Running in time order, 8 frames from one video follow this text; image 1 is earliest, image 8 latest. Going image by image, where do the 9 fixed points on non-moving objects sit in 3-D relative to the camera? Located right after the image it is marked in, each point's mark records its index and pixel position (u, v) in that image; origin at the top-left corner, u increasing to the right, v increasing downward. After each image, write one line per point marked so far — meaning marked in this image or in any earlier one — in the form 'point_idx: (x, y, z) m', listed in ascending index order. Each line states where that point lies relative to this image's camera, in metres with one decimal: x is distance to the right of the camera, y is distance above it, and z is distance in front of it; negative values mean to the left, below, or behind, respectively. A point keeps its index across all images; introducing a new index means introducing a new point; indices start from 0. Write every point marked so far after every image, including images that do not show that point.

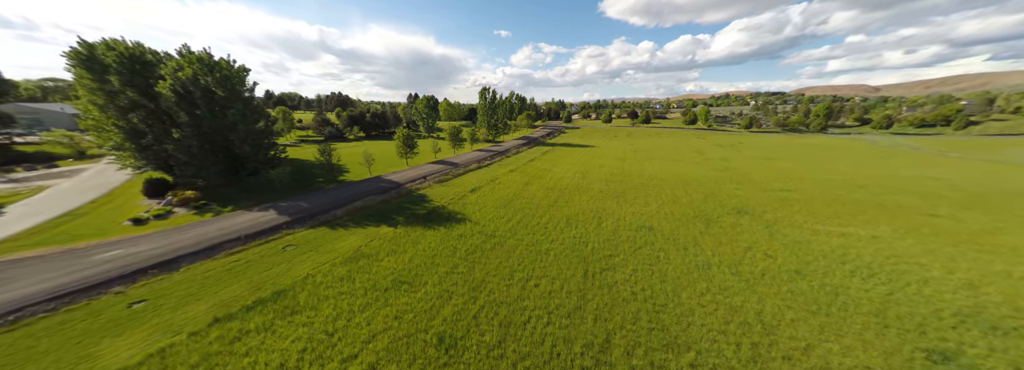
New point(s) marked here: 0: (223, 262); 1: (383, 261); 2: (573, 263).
0: (-18.4, -4.9, +17.2) m
1: (-8.6, -5.1, +17.9) m
2: (+4.0, -5.1, +17.6) m
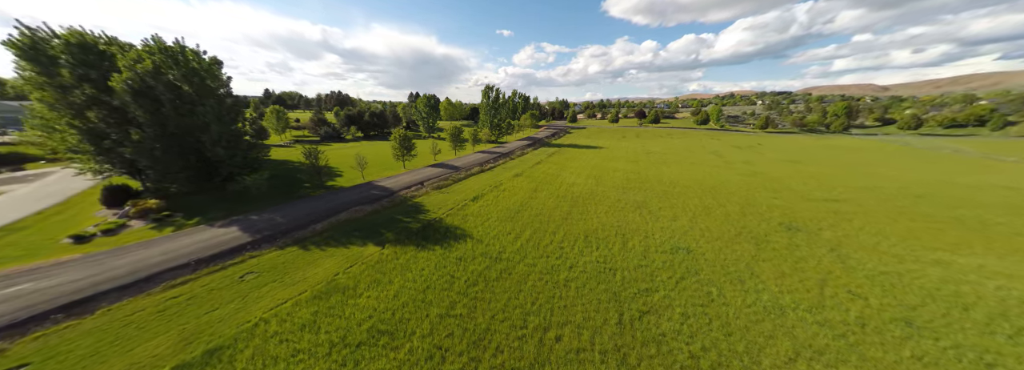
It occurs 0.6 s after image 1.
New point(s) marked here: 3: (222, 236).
0: (-17.8, -5.7, +13.5) m
1: (-8.0, -6.0, +14.2) m
2: (+4.6, -6.0, +13.8) m
3: (-20.7, -3.6, +19.1) m
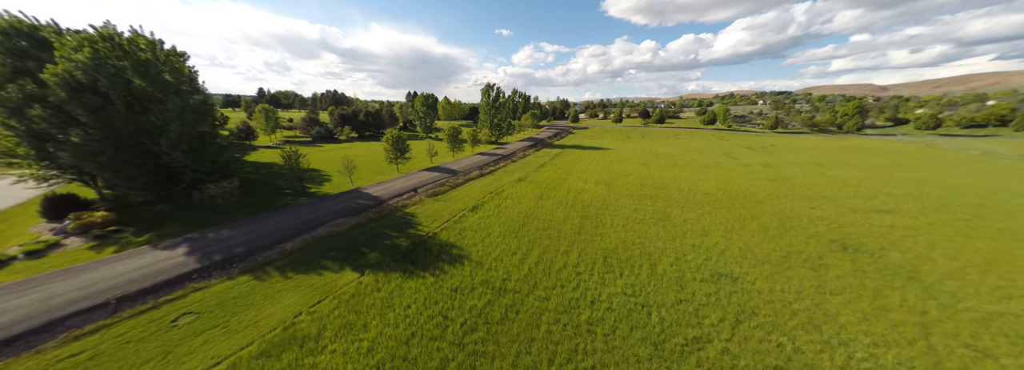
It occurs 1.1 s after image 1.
0: (-17.4, -6.5, +10.1) m
1: (-7.5, -6.8, +10.8) m
2: (+5.0, -6.8, +10.4) m
3: (-20.3, -4.4, +15.6) m
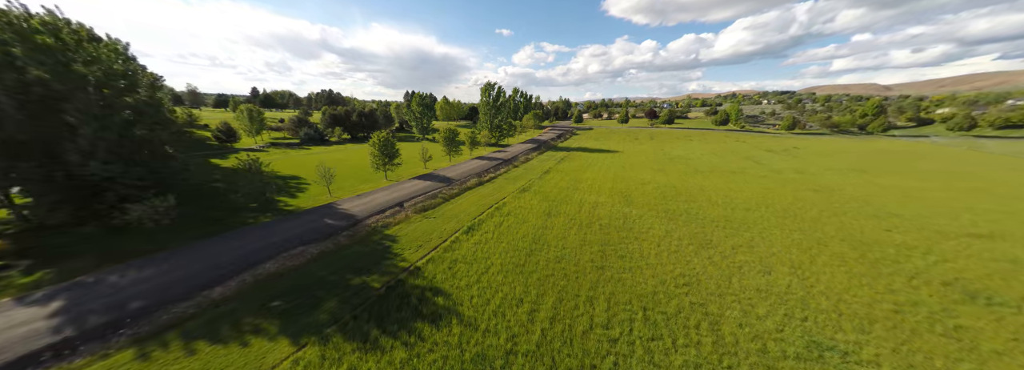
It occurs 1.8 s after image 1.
0: (-17.1, -7.8, +5.2) m
1: (-7.3, -8.1, +5.9) m
2: (+5.3, -8.1, +5.5) m
3: (-20.0, -5.7, +10.8) m
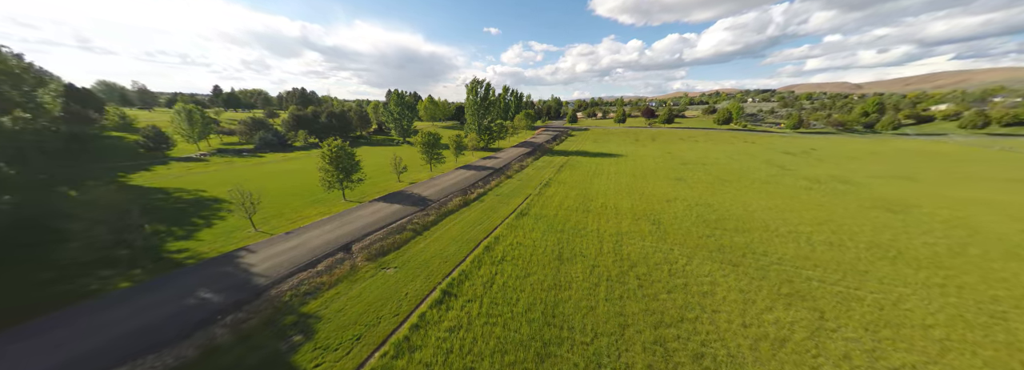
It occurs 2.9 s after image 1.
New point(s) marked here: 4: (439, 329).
0: (-16.6, -10.3, -3.2) m
1: (-6.7, -10.4, -2.2) m
2: (+5.9, -10.3, -2.1) m
3: (-19.6, -8.2, +2.2) m
4: (-3.4, -6.6, +12.4) m
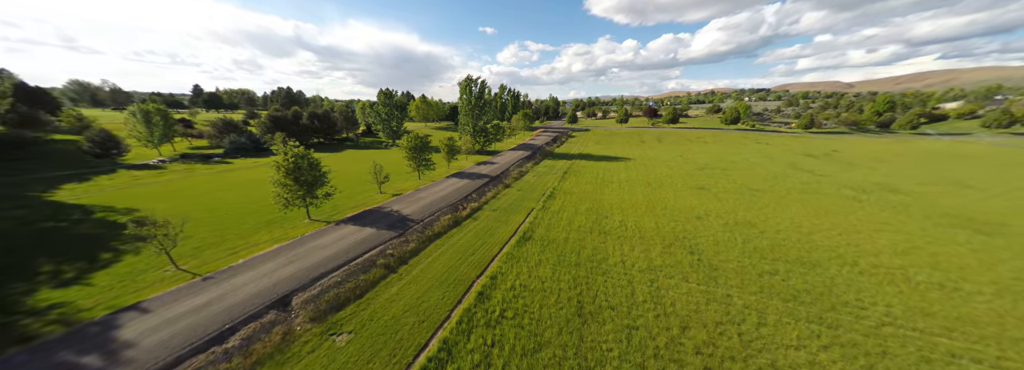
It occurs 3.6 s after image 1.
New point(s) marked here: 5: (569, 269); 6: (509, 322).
0: (-16.1, -11.8, -8.5) m
1: (-6.3, -11.8, -7.4) m
2: (+6.3, -11.6, -7.2) m
3: (-19.3, -9.8, -3.1) m
4: (-3.2, -8.0, +7.2) m
5: (+3.7, -5.1, +17.0) m
6: (-0.3, -6.3, +12.7) m
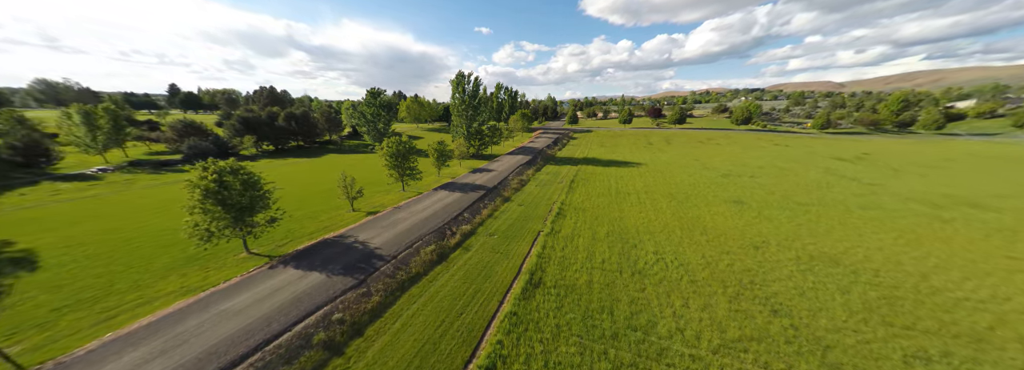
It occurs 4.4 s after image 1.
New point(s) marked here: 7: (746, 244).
0: (-15.5, -13.4, -14.6) m
1: (-5.7, -13.4, -13.4) m
2: (+6.9, -13.1, -13.0) m
3: (-18.8, -11.4, -9.2) m
4: (-2.8, -9.5, +1.3) m
5: (+3.9, -6.6, +11.2) m
6: (+0.1, -7.8, +6.9) m
7: (+17.4, -4.1, +19.7) m
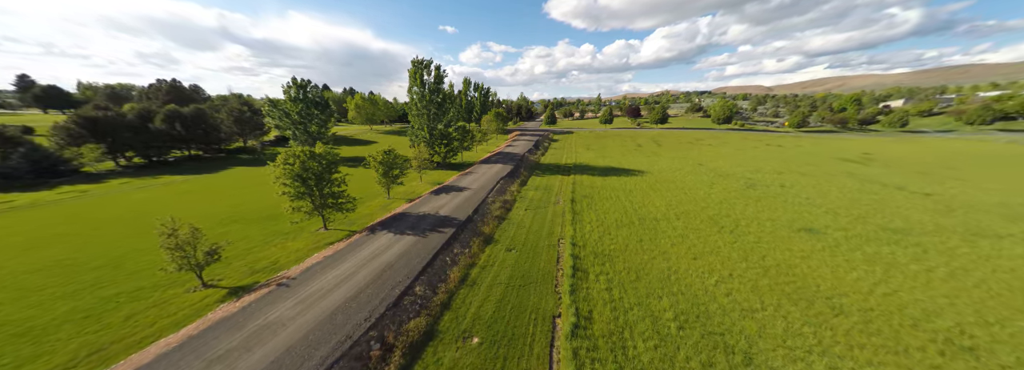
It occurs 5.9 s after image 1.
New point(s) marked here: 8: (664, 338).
0: (-11.2, -16.1, -27.2) m
1: (-1.6, -15.8, -24.9) m
2: (+10.8, -15.1, -23.1) m
3: (-15.1, -14.2, -22.2) m
4: (-0.5, -12.0, -10.0) m
5: (+5.1, -8.9, +0.6) m
6: (+1.7, -10.2, -4.1) m
7: (+17.4, -6.0, +10.6) m
8: (+6.5, -6.2, +11.4) m
